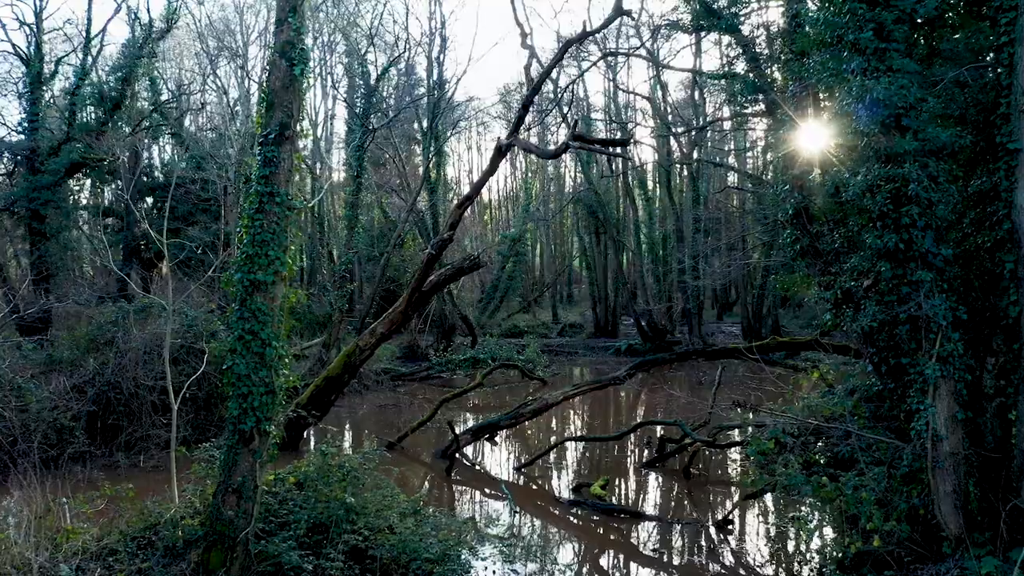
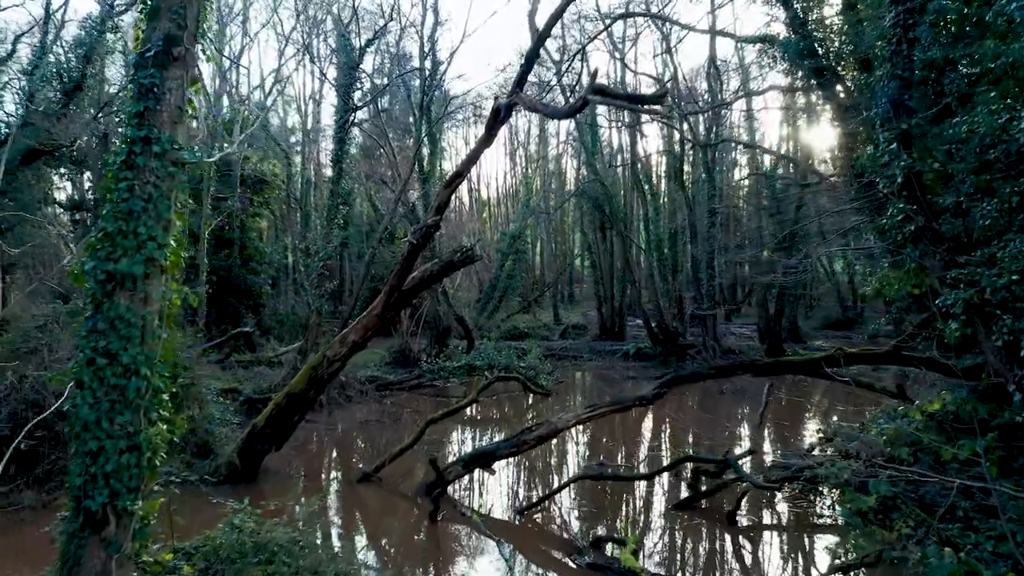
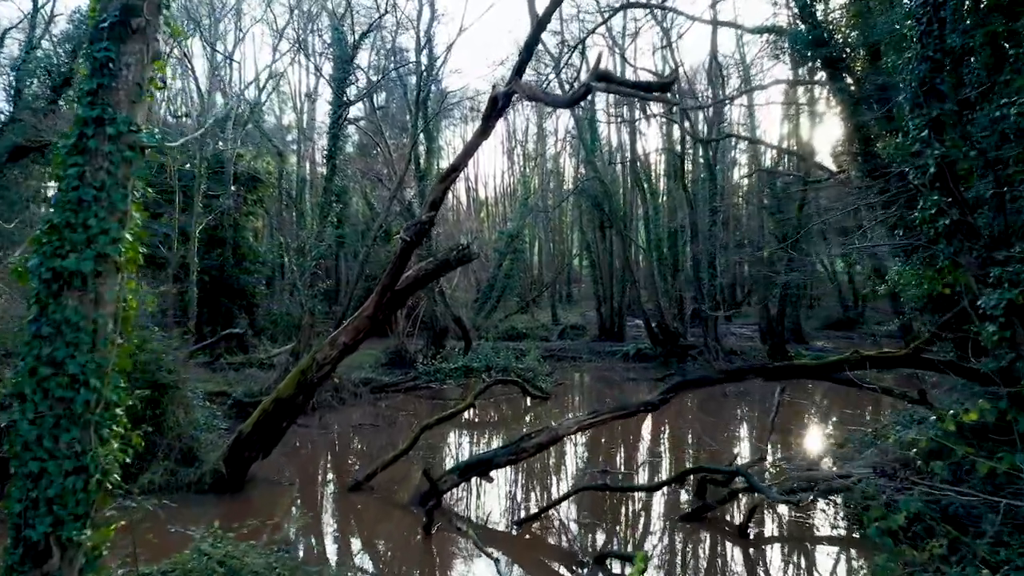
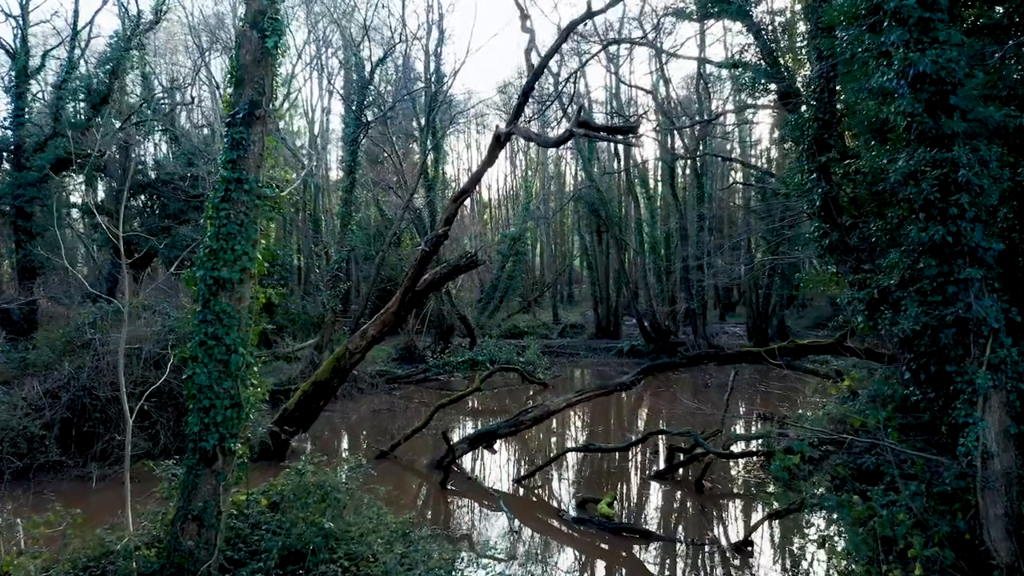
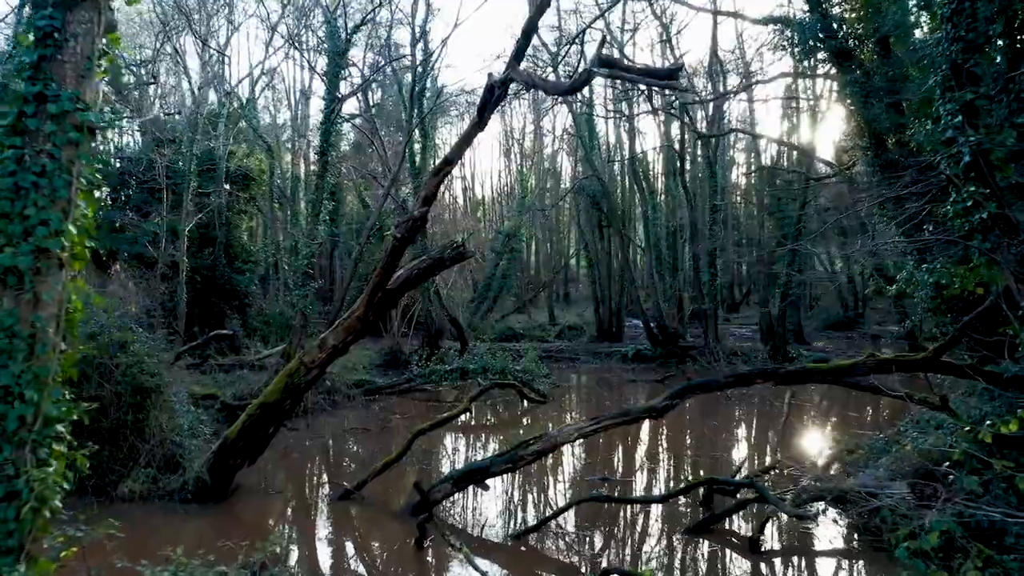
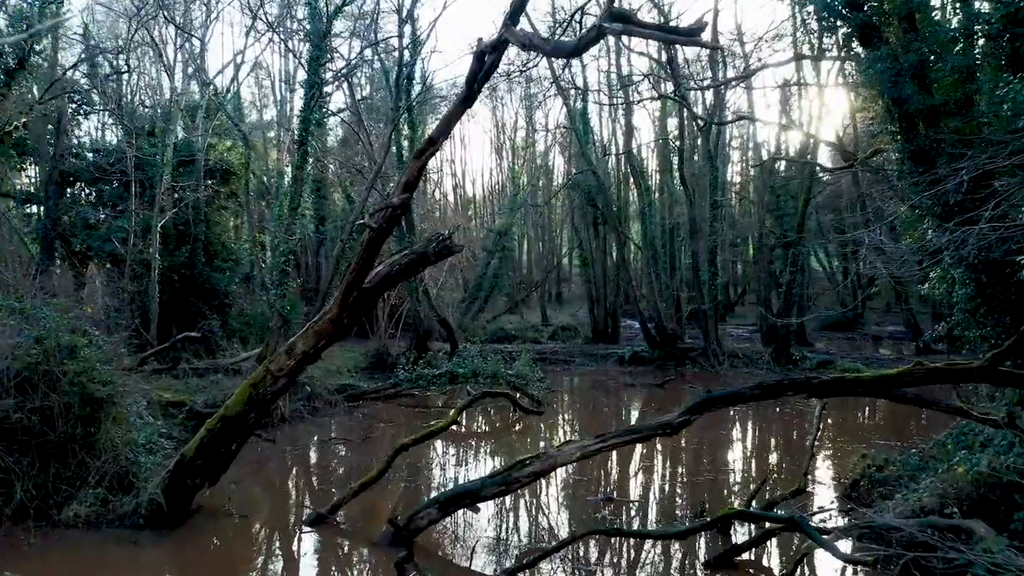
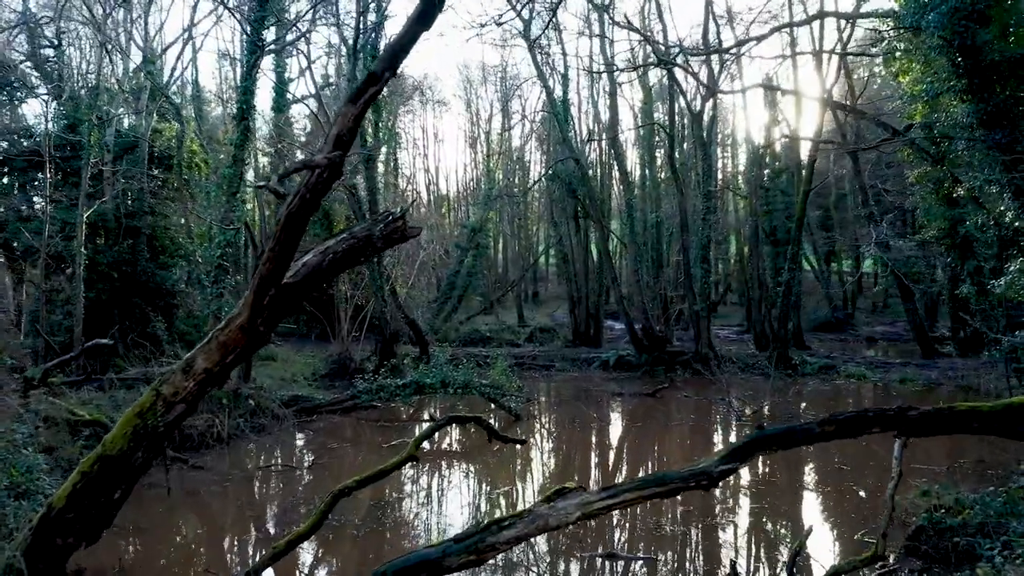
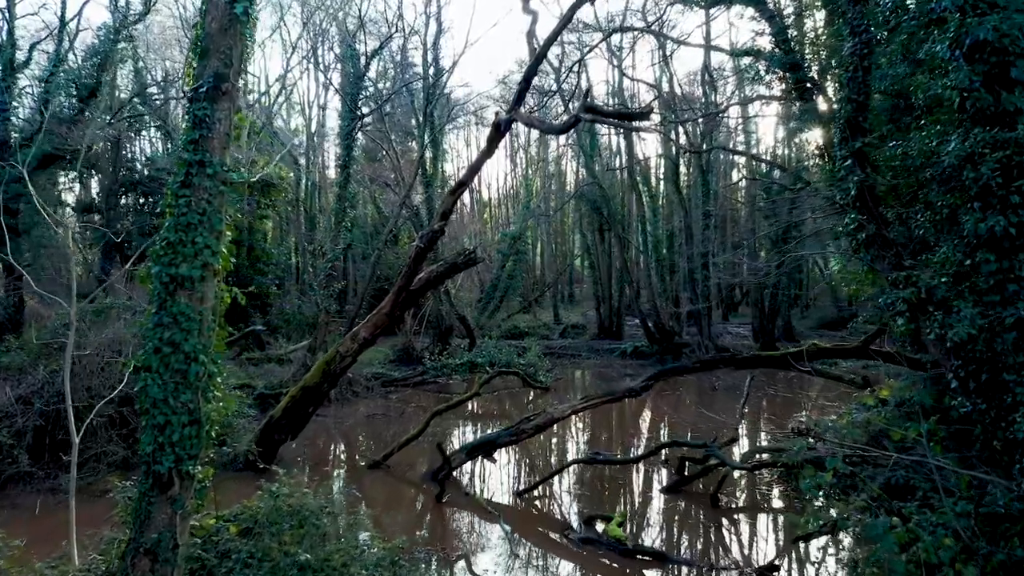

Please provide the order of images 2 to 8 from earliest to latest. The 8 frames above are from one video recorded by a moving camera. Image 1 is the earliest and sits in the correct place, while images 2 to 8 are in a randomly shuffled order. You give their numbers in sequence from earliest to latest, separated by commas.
4, 8, 2, 3, 5, 6, 7
